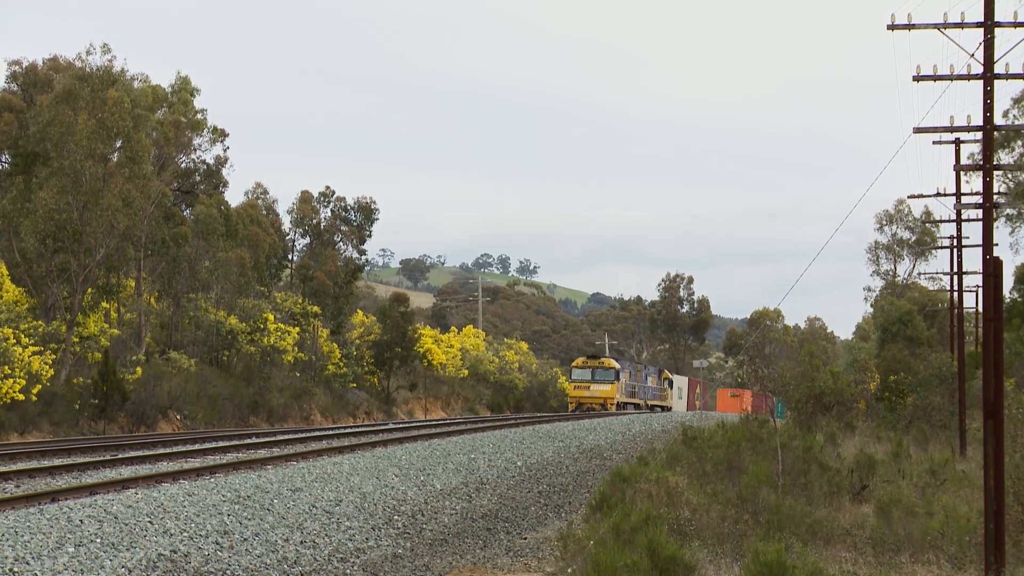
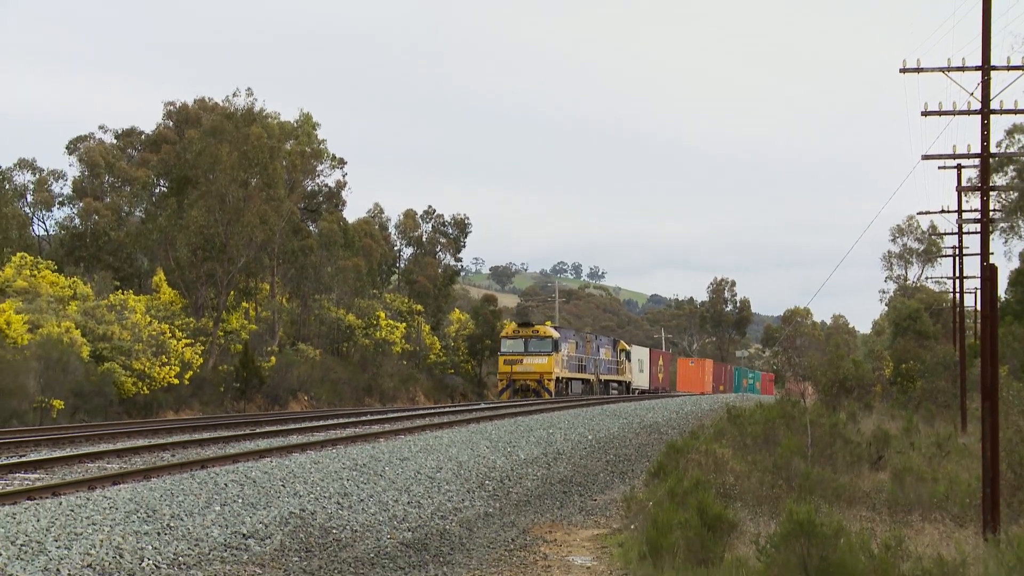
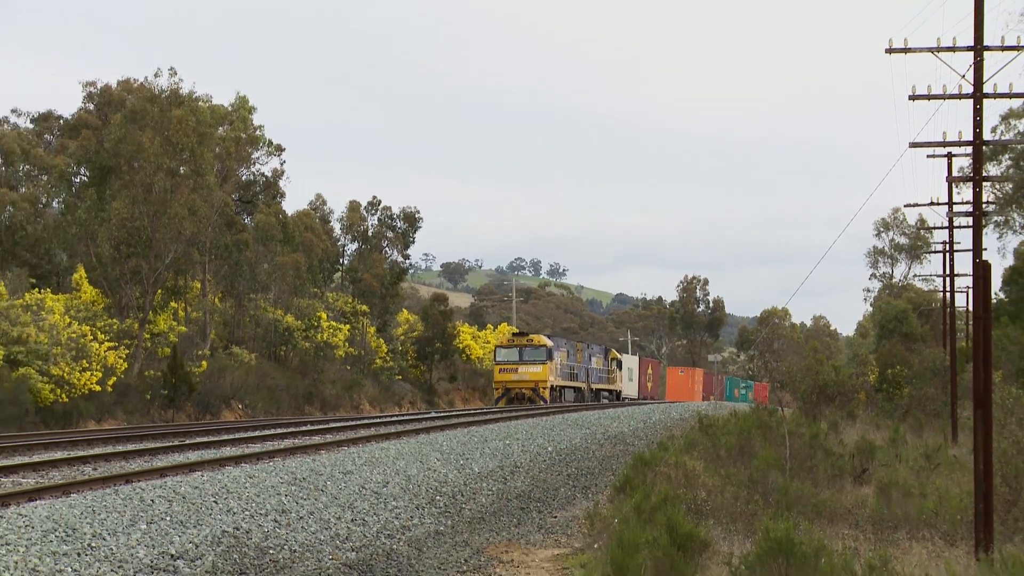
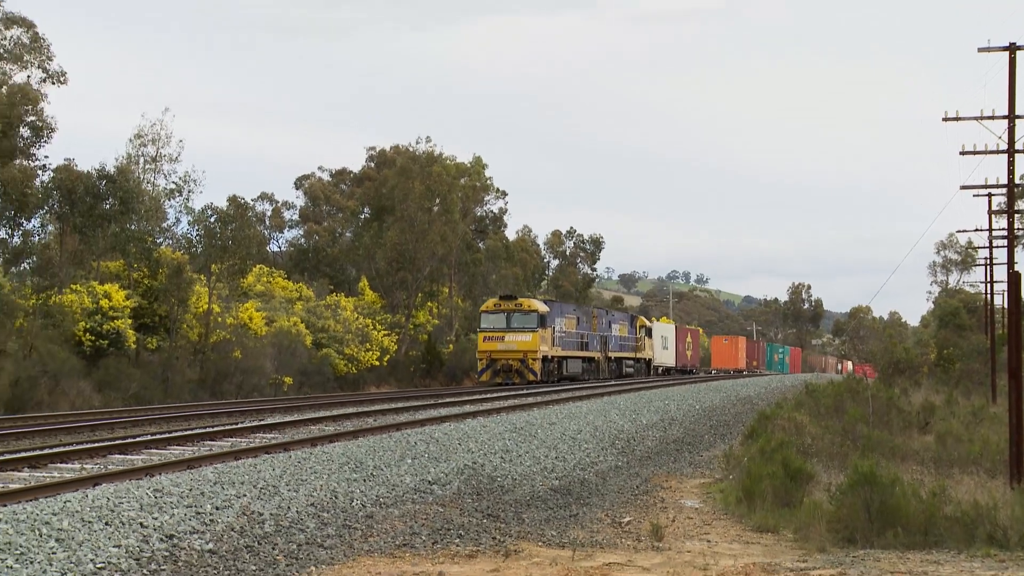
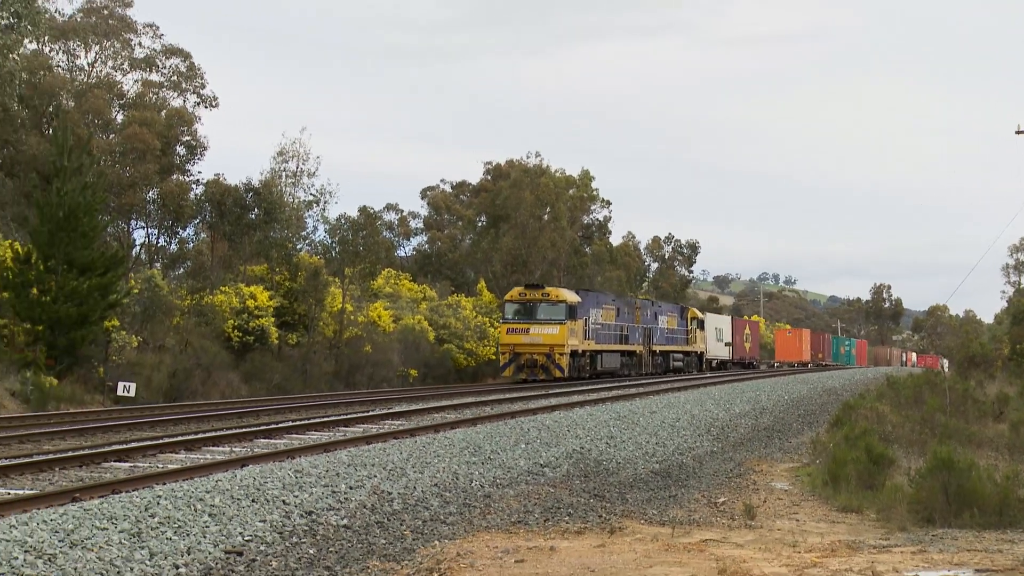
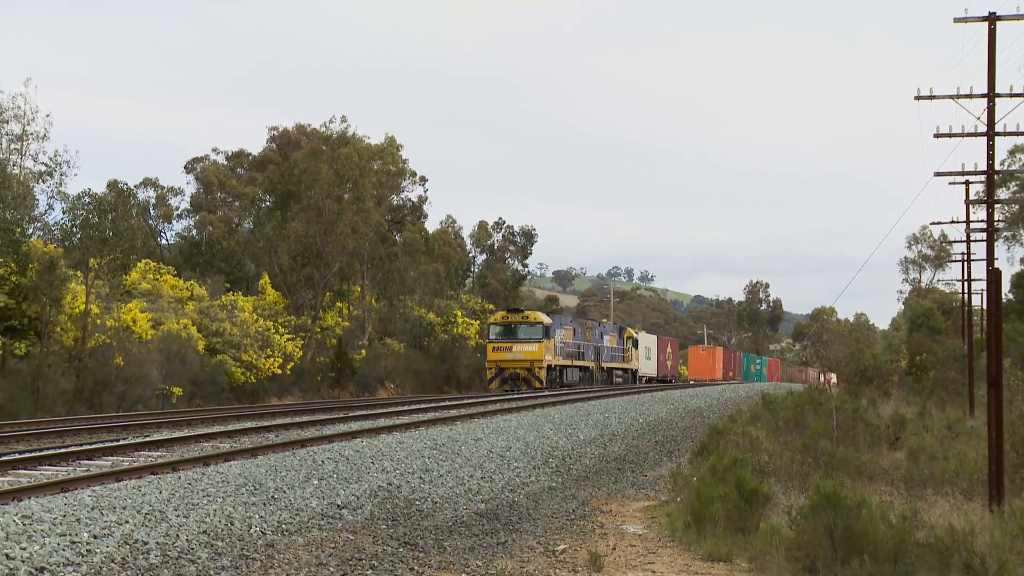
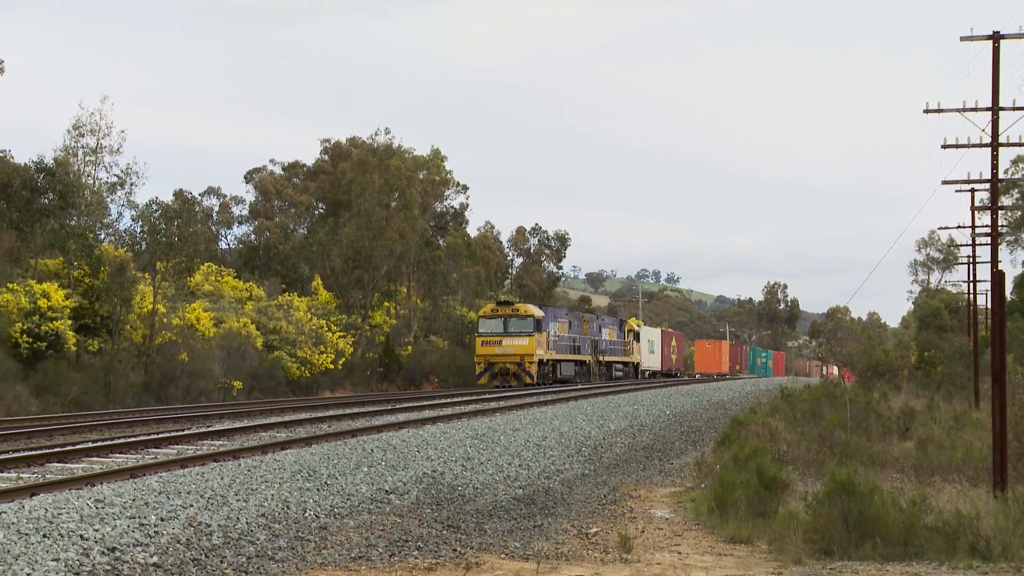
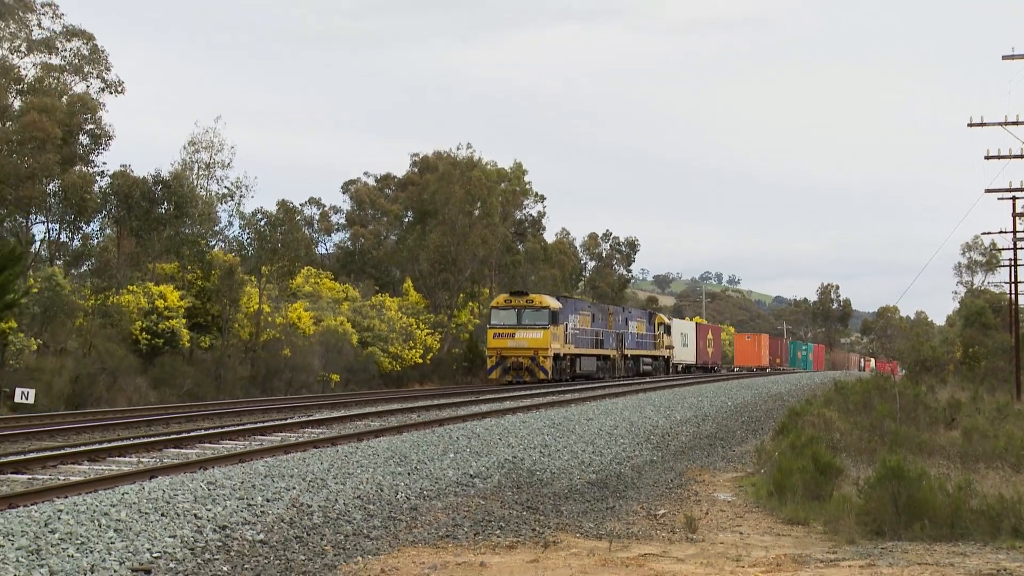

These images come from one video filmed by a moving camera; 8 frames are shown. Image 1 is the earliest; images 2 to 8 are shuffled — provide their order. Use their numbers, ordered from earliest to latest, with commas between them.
3, 2, 6, 7, 4, 8, 5
